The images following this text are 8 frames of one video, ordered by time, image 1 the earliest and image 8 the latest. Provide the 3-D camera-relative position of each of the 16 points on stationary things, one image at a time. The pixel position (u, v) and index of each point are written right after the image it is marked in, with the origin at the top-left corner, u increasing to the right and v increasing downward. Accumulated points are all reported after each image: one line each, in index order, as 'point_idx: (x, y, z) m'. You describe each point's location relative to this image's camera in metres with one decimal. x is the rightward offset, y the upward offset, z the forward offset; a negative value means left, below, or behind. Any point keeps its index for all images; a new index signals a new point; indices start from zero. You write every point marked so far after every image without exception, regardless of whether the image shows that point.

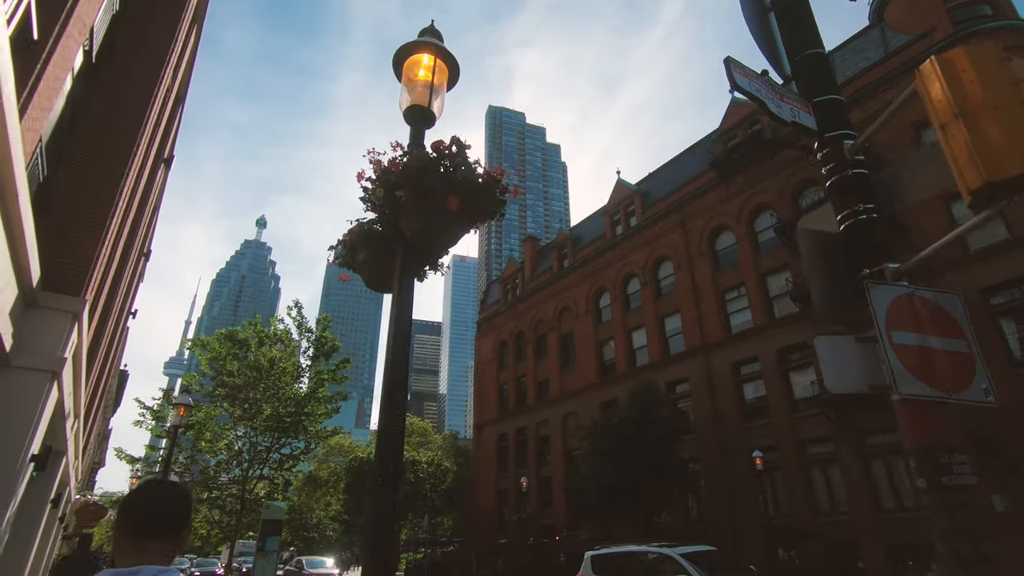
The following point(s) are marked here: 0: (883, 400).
0: (+12.1, -3.6, +17.9) m
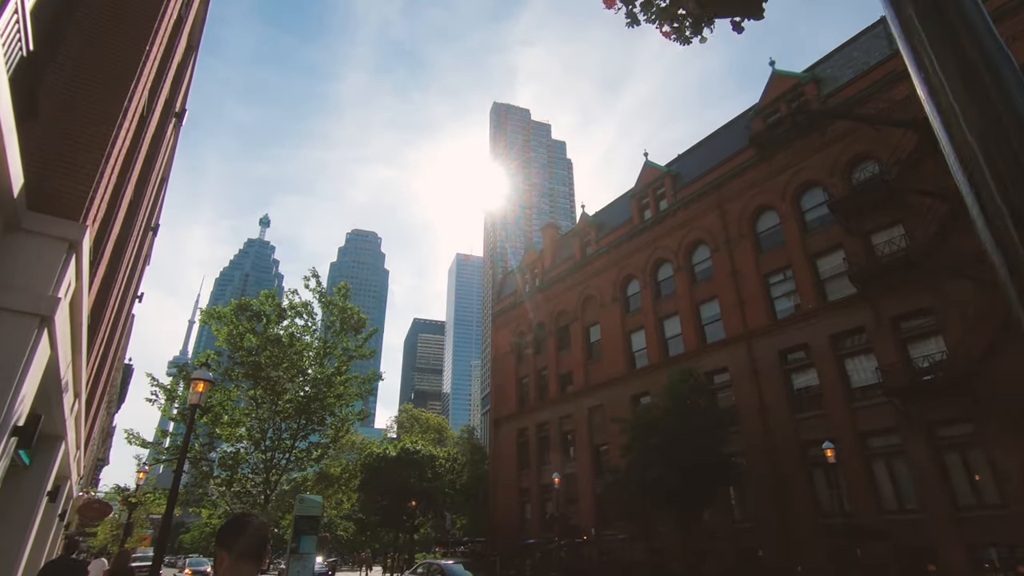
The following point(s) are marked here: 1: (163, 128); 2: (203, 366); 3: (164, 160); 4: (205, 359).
0: (+13.3, -2.9, +16.3) m
1: (-7.6, +3.5, +11.9) m
2: (-5.6, -1.4, +9.9) m
3: (-8.8, +3.2, +14.0) m
4: (-5.7, -1.2, +10.3) m
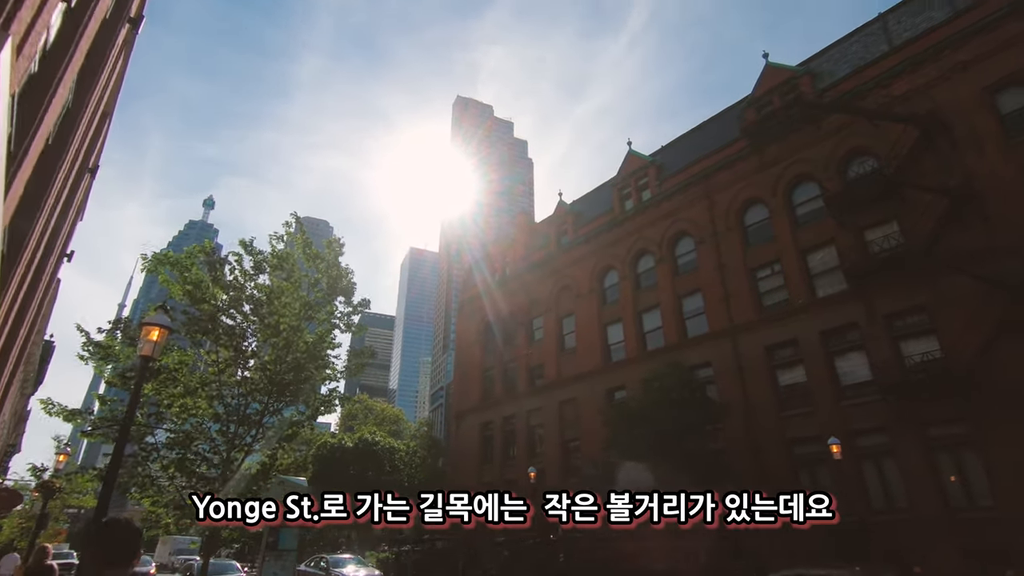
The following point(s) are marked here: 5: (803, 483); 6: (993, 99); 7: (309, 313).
0: (+12.9, -2.8, +16.0) m
1: (-7.1, +4.6, +9.8) m
2: (-5.2, -0.4, +8.0) m
3: (-8.6, +4.4, +11.7) m
4: (-5.3, -0.3, +8.3) m
5: (+10.2, -6.8, +19.2) m
6: (+15.5, +6.1, +17.8) m
7: (-6.5, -0.7, +17.7) m
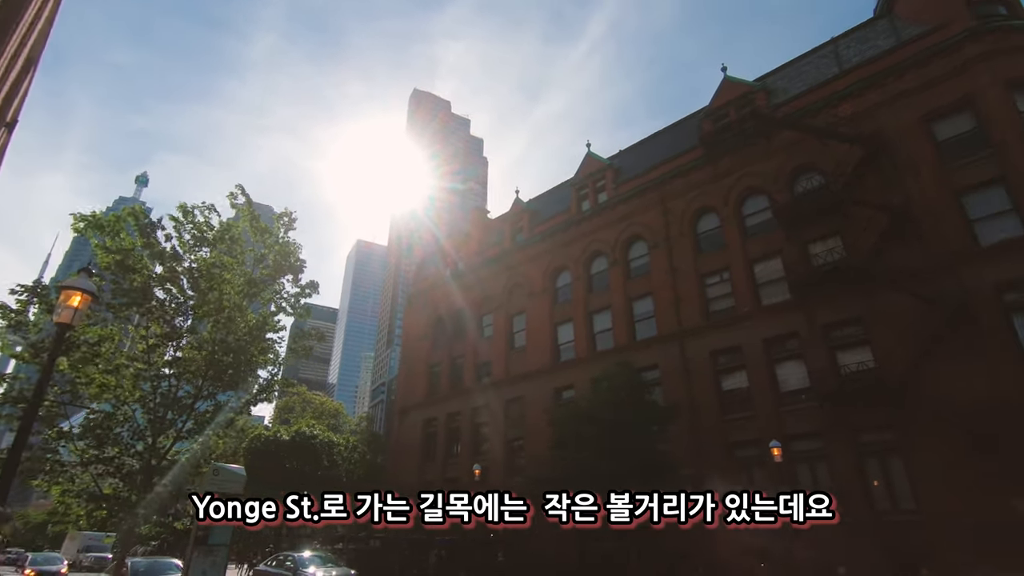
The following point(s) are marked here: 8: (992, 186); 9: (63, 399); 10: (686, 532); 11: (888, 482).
0: (+11.5, -3.2, +16.8) m
1: (-7.5, +5.1, +8.8) m
2: (-5.7, +0.1, +7.1) m
3: (-9.1, +5.0, +10.5) m
4: (-5.8, +0.2, +7.5) m
5: (+8.2, -7.1, +19.7) m
6: (+14.3, +5.5, +18.8) m
7: (-7.9, -0.2, +16.7) m
8: (+15.1, +3.2, +17.2) m
9: (-11.5, -2.9, +14.1) m
10: (+6.3, -8.9, +20.0) m
11: (+11.6, -6.0, +16.9) m
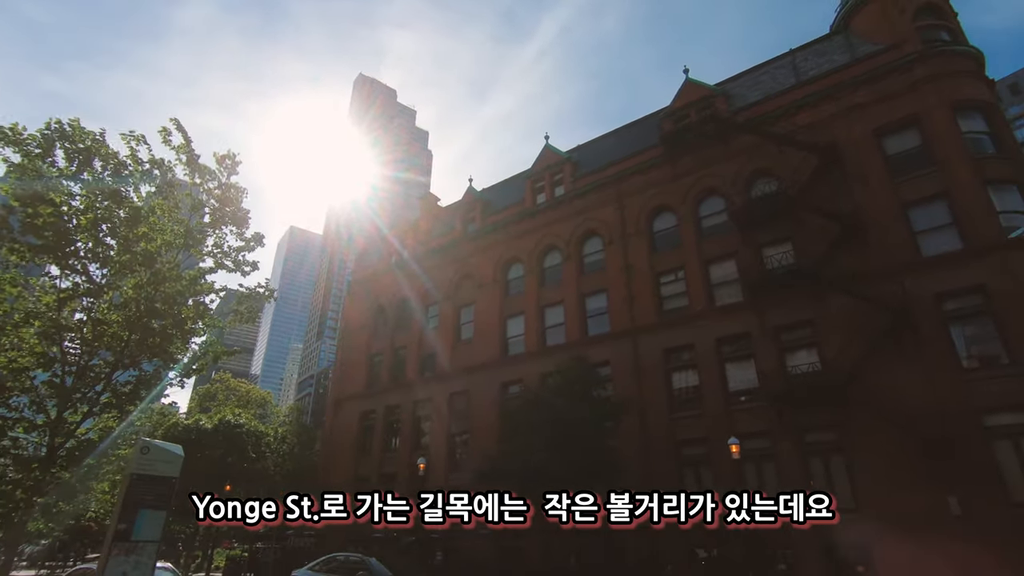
0: (+10.1, -3.4, +17.2) m
1: (-7.4, +5.9, +7.1) m
2: (-5.7, +0.8, +5.7) m
3: (-9.2, +5.9, +8.7) m
4: (-5.8, +0.9, +6.0) m
5: (+6.3, -7.0, +19.7) m
6: (+13.1, +5.2, +19.6) m
7: (-9.0, +0.7, +14.9) m
8: (+13.9, +2.9, +18.1) m
9: (-12.4, -1.9, +11.9) m
10: (+4.3, -8.7, +19.8) m
11: (+10.1, -6.1, +17.3) m
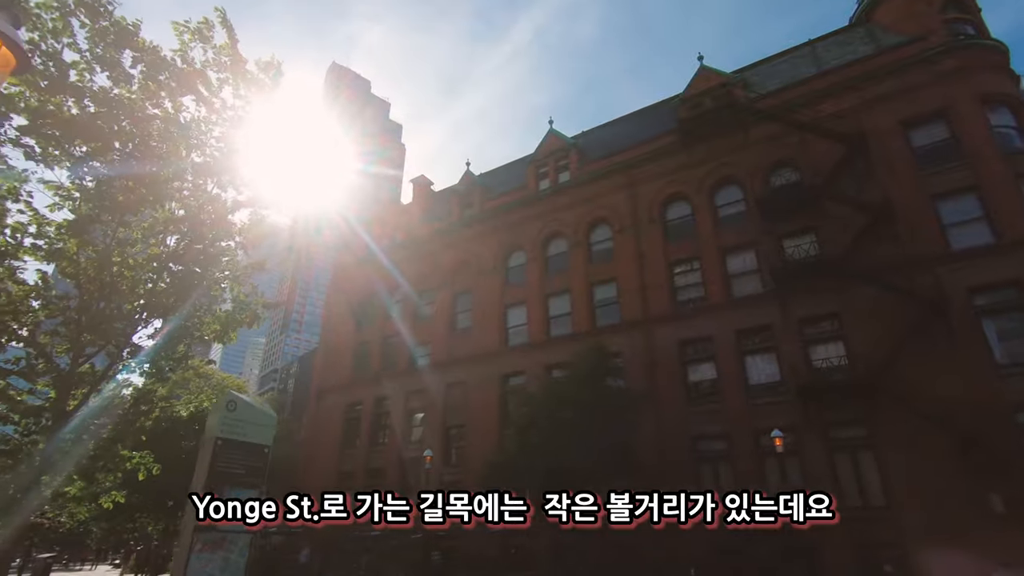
0: (+10.6, -3.1, +16.7) m
1: (-5.9, +6.7, +5.5) m
2: (-4.2, +1.6, +4.2) m
3: (-7.8, +6.8, +7.0) m
4: (-4.4, +1.7, +4.5) m
5: (+6.6, -6.6, +18.9) m
6: (+13.8, +5.4, +19.2) m
7: (-8.1, +1.6, +13.2) m
8: (+14.6, +3.0, +17.8) m
9: (-11.4, -0.9, +10.0) m
10: (+4.6, -8.2, +18.9) m
11: (+10.5, -5.8, +16.8) m
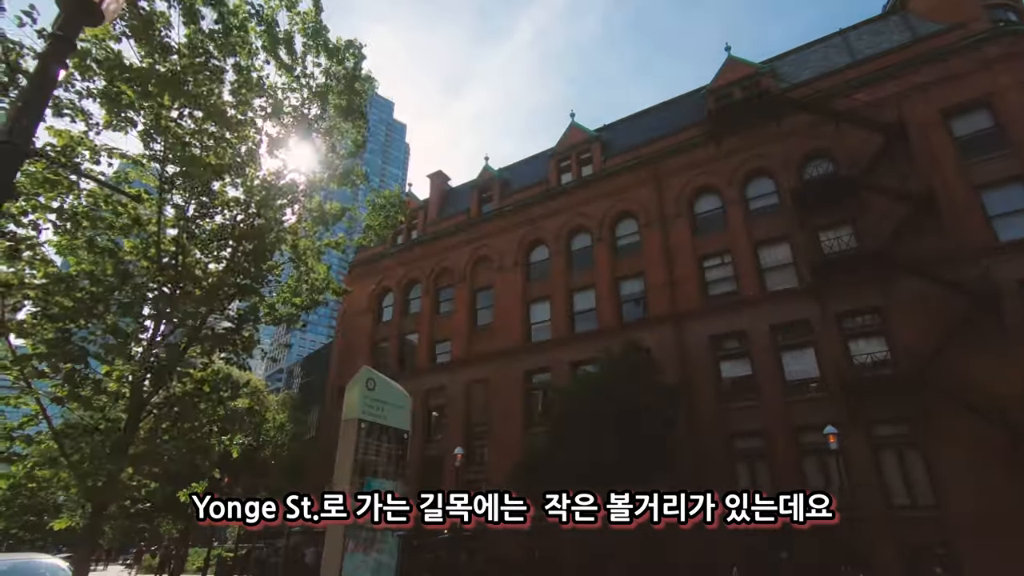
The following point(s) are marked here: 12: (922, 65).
0: (+11.7, -2.8, +16.2) m
1: (-4.9, +6.9, +5.1) m
2: (-3.2, +1.8, +3.7) m
3: (-6.8, +7.0, +6.5) m
4: (-3.4, +1.9, +4.0) m
5: (+7.7, -6.4, +18.4) m
6: (+14.8, +5.7, +18.7) m
7: (-7.1, +1.8, +12.8) m
8: (+15.7, +3.3, +17.2) m
9: (-10.4, -0.7, +9.6) m
10: (+5.6, -8.0, +18.4) m
11: (+11.6, -5.6, +16.3) m
12: (+14.6, +8.0, +19.6) m
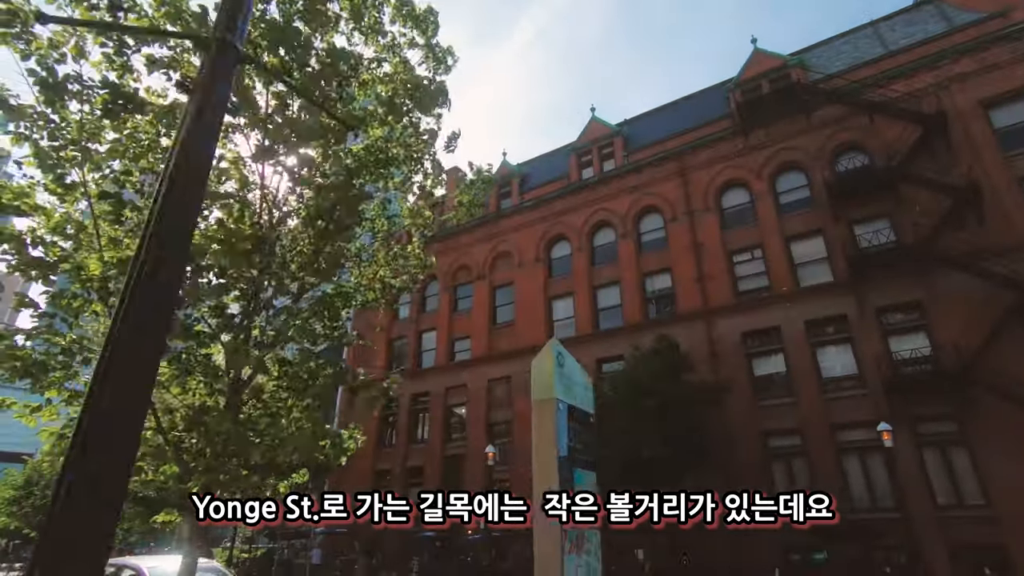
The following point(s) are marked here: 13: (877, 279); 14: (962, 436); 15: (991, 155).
0: (+12.7, -2.7, +15.7) m
1: (-3.9, +7.1, +4.6) m
2: (-2.3, +1.9, +3.3) m
3: (-5.8, +7.2, +6.1) m
4: (-2.5, +2.1, +3.6) m
5: (+8.7, -6.2, +18.0) m
6: (+15.8, +5.8, +18.3) m
7: (-6.1, +1.9, +12.4) m
8: (+16.7, +3.4, +16.8) m
9: (-9.4, -0.5, +9.2) m
10: (+6.6, -7.9, +17.9) m
11: (+12.6, -5.4, +15.8) m
12: (+15.6, +8.1, +19.2) m
13: (+12.0, +0.3, +18.2) m
14: (+13.0, -4.3, +15.9) m
15: (+15.3, +4.2, +17.6) m
